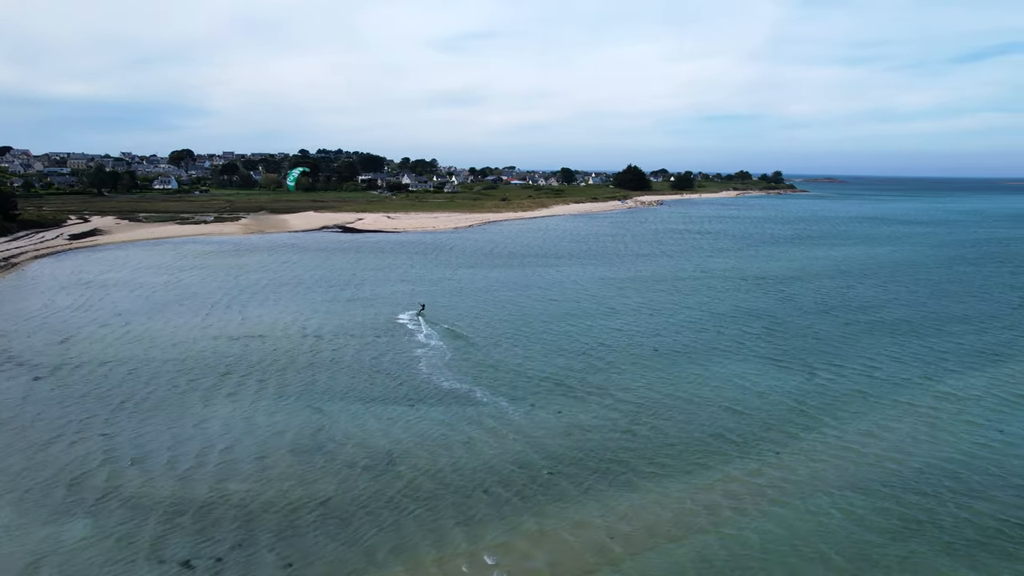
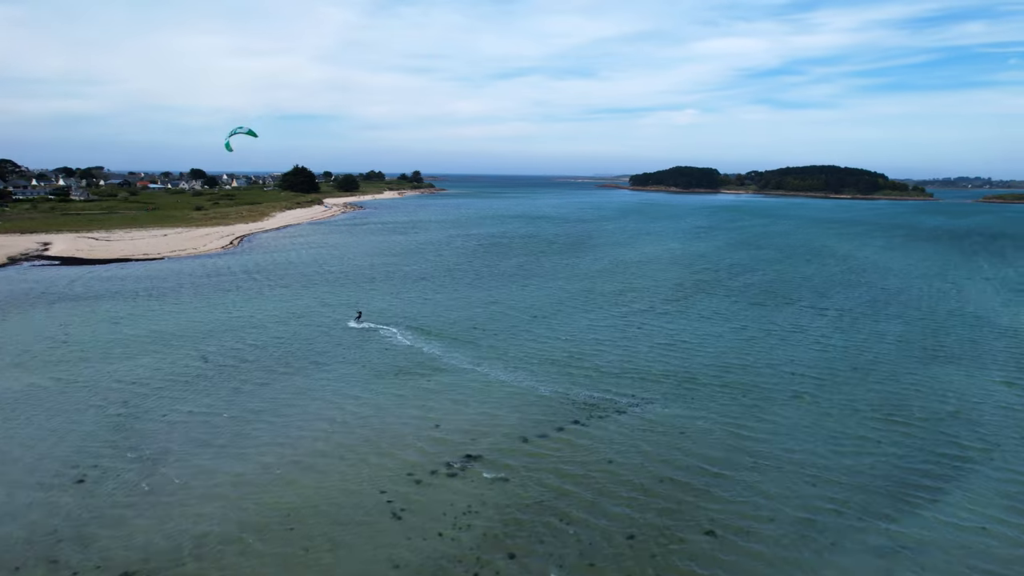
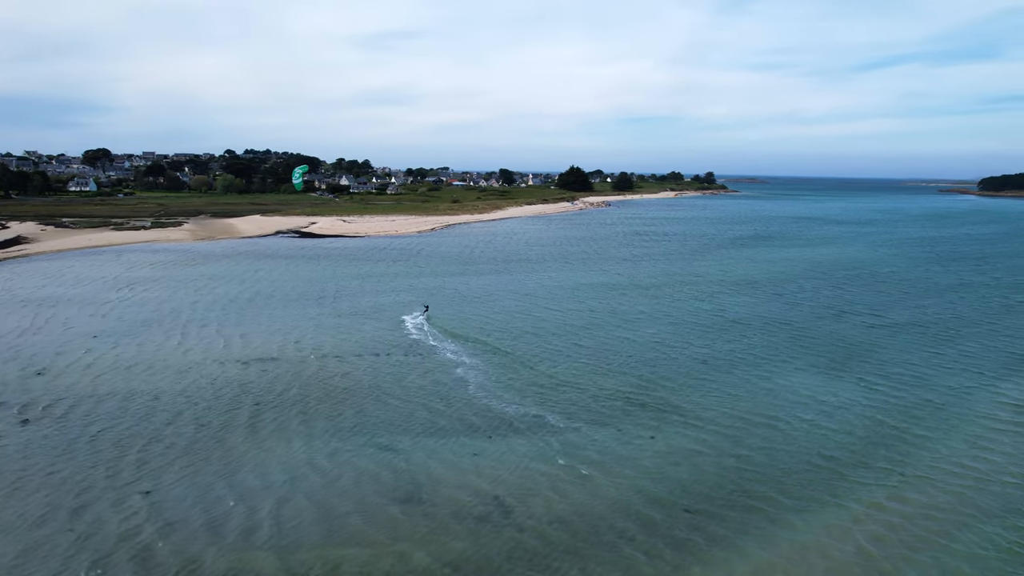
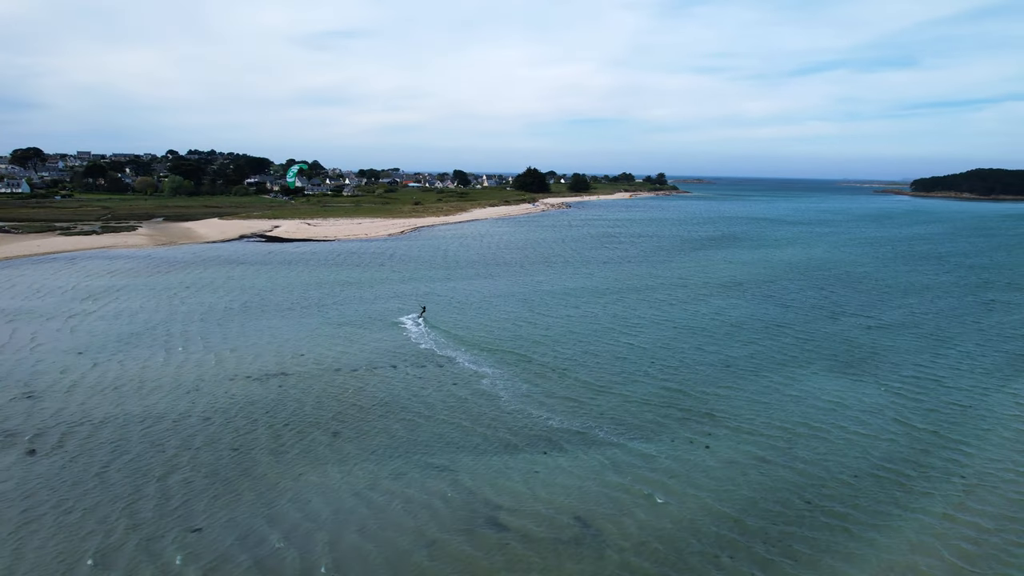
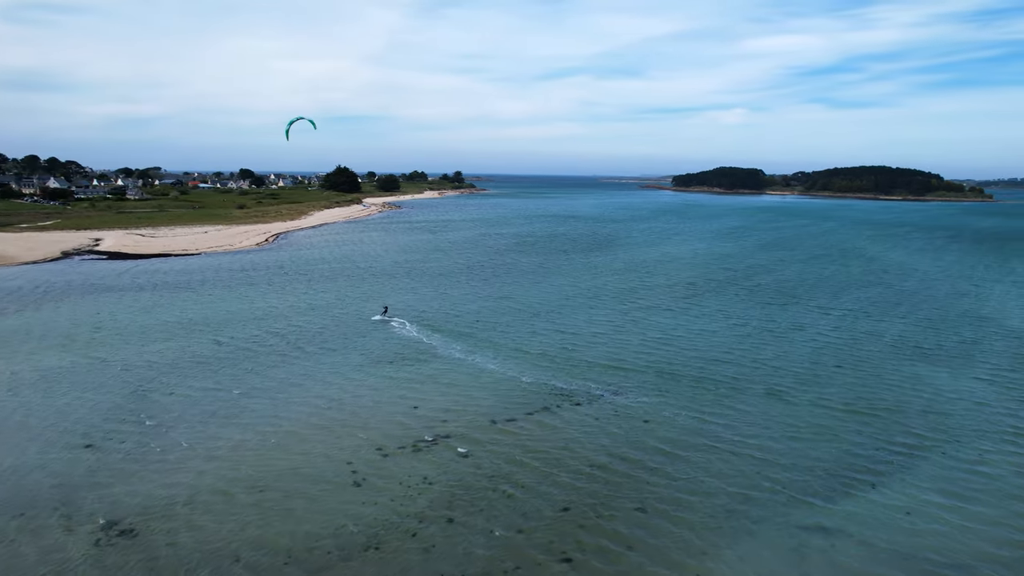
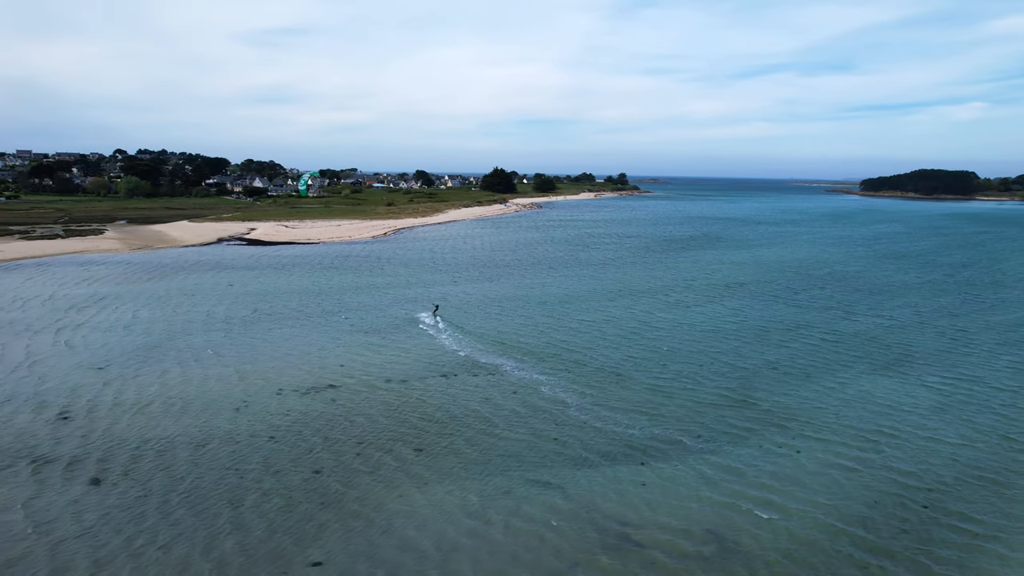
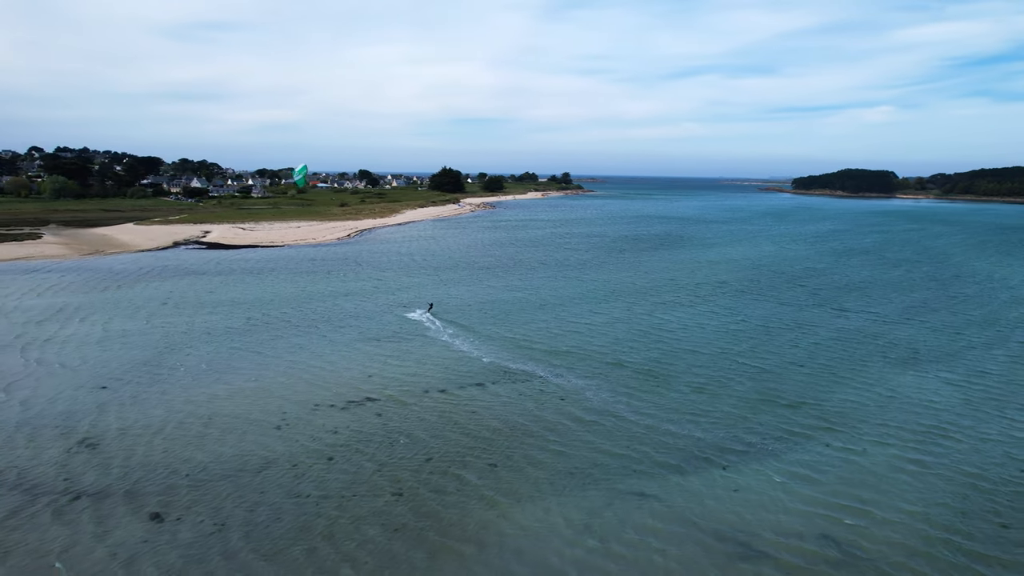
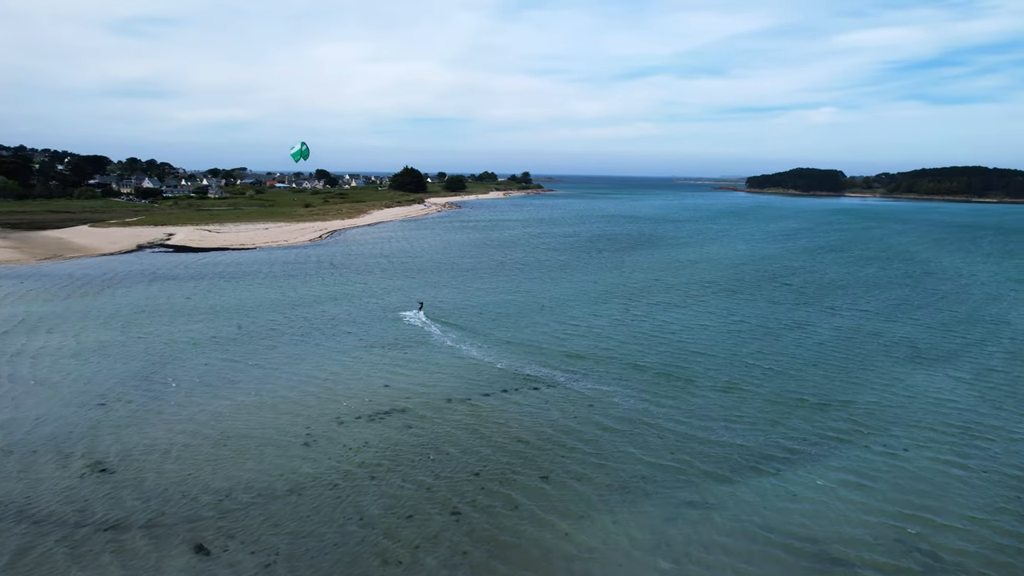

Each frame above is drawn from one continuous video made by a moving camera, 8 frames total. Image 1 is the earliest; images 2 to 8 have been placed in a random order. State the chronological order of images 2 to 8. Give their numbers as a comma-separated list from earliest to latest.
3, 4, 6, 7, 8, 5, 2
